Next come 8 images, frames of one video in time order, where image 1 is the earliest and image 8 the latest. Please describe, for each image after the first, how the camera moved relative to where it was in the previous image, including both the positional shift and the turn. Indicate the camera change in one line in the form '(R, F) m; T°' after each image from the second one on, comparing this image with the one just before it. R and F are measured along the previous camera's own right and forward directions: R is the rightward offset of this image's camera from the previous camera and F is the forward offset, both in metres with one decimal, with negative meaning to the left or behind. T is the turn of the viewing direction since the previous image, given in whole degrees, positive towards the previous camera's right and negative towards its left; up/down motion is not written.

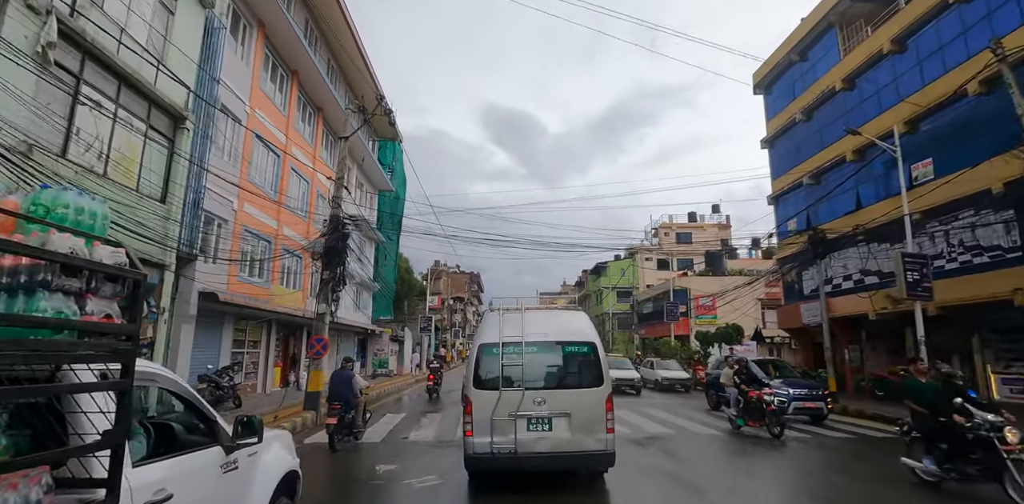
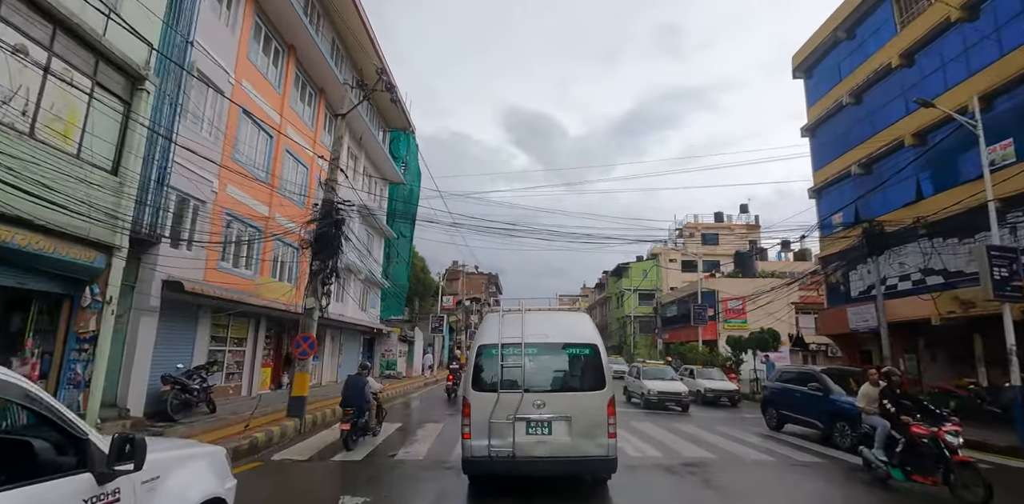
(+0.2, +1.7) m; -2°
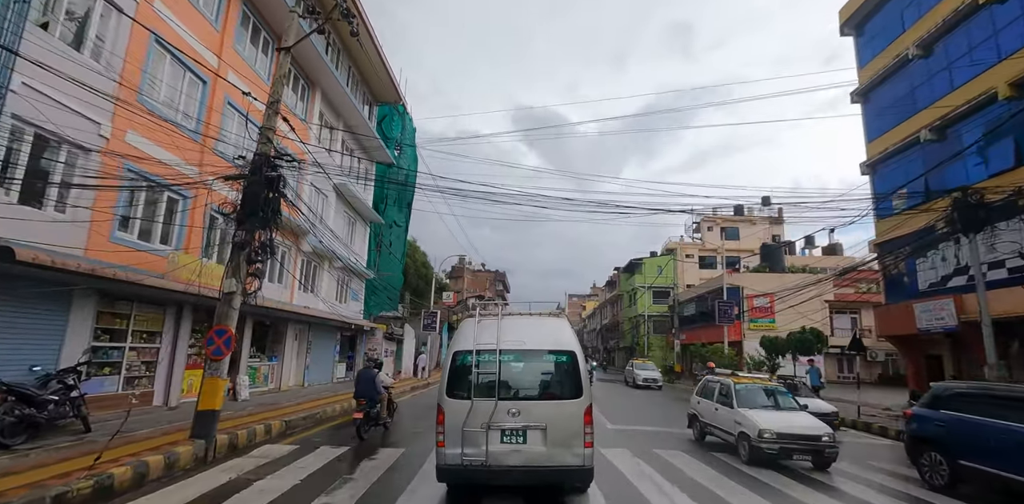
(+0.4, +3.1) m; -1°
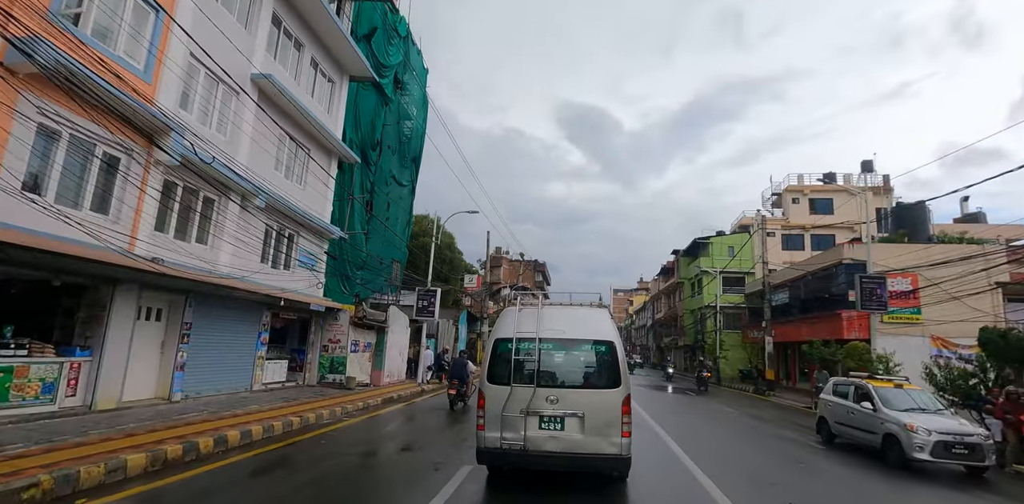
(+0.5, +7.9) m; -5°
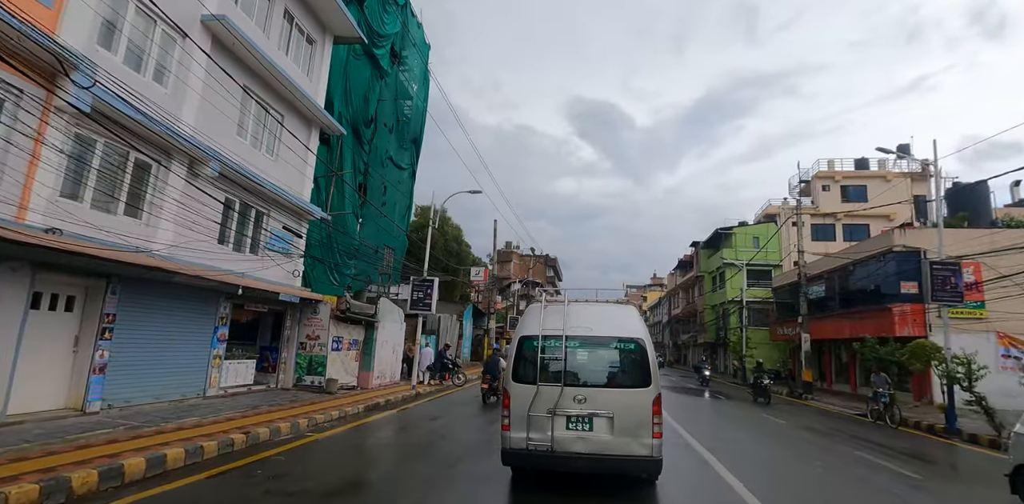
(+0.1, +2.2) m; -1°
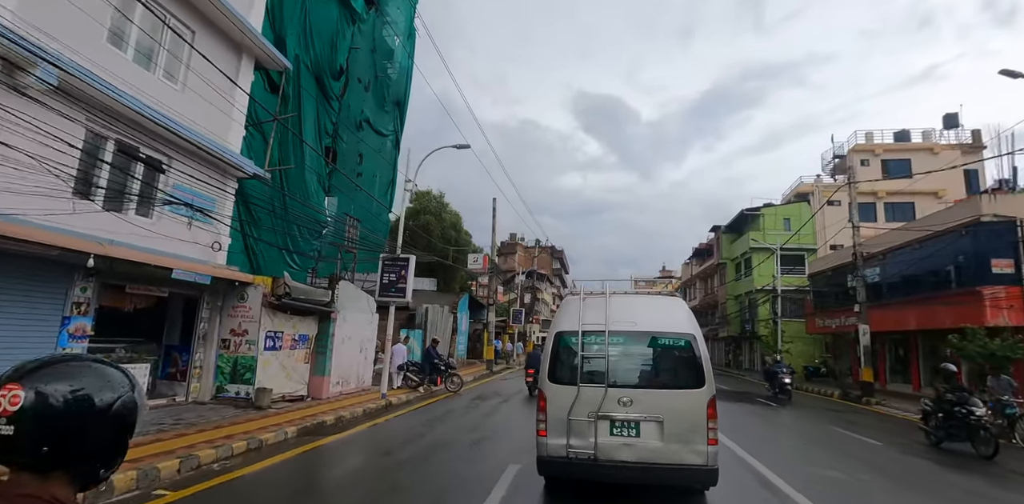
(+0.2, +3.6) m; -1°
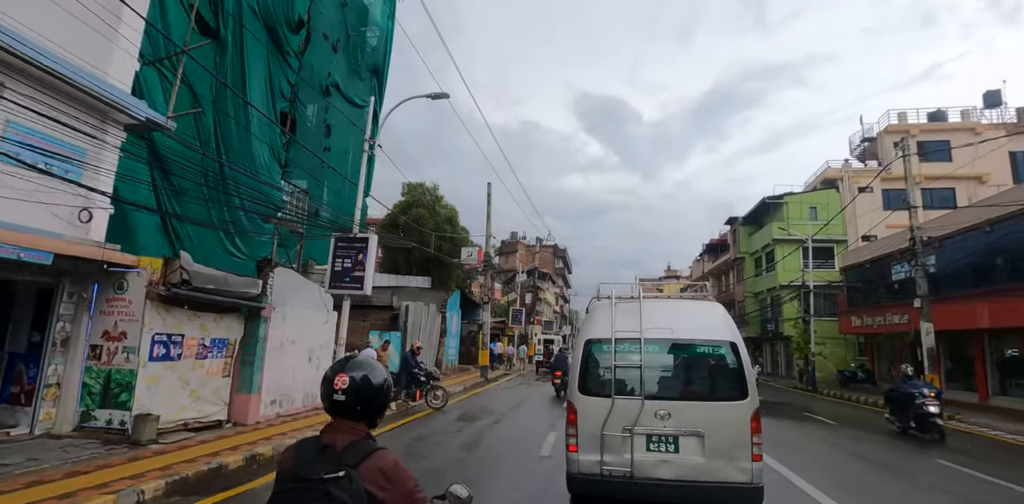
(+0.2, +2.9) m; 0°
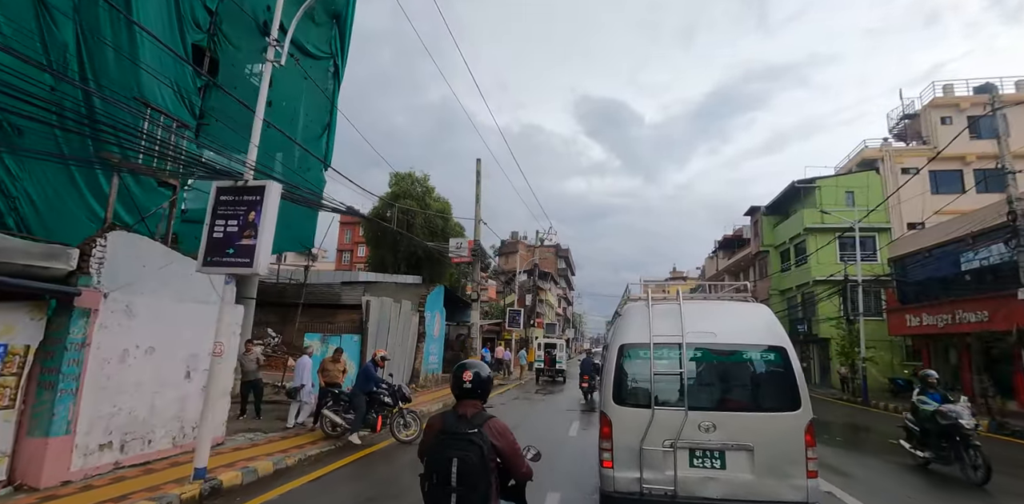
(+0.3, +3.4) m; 0°
